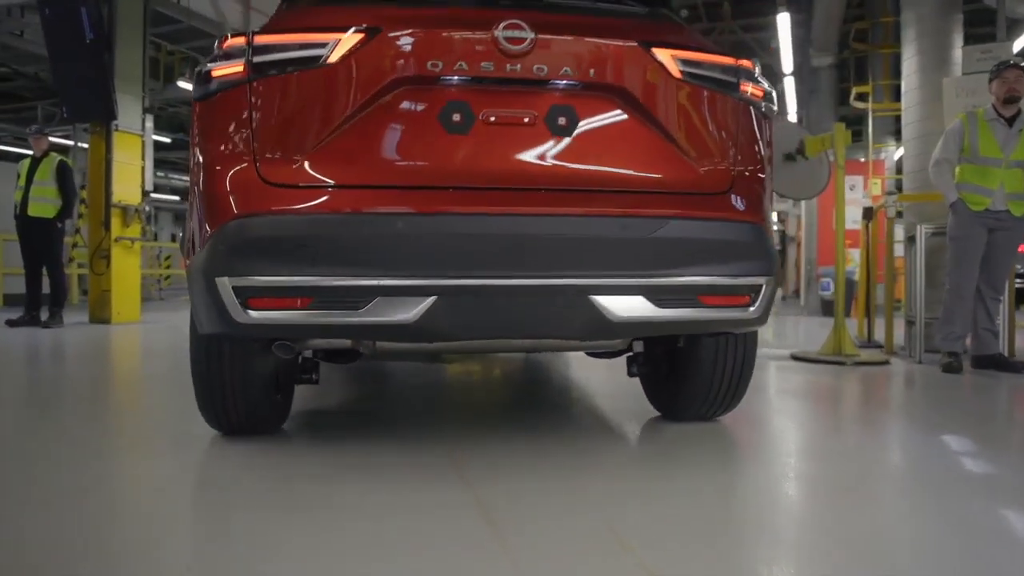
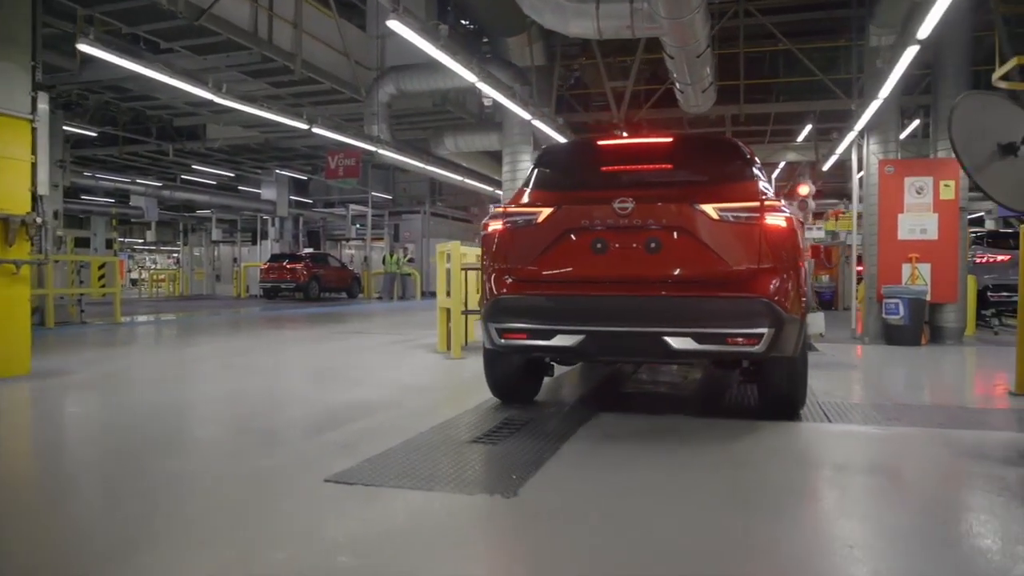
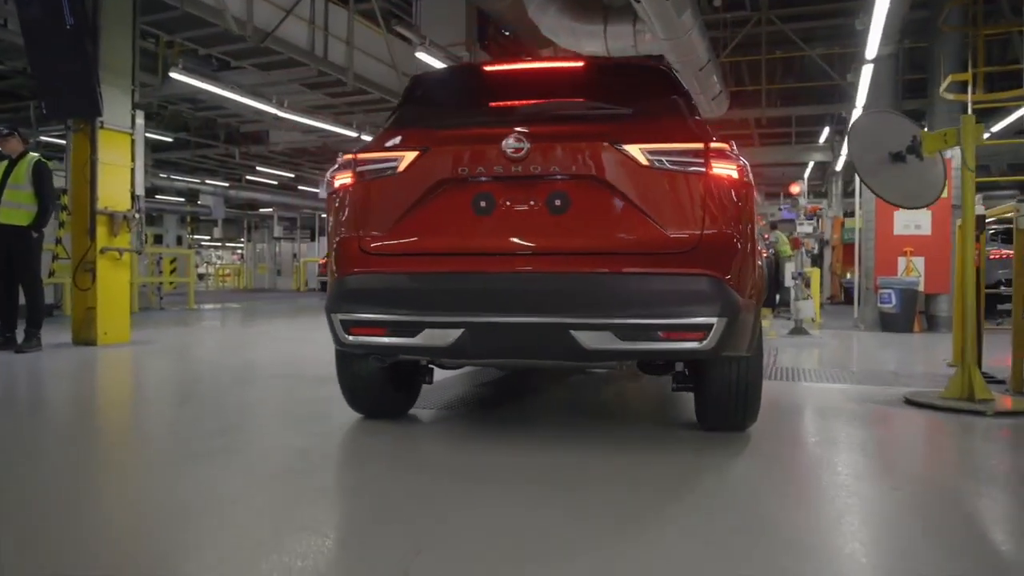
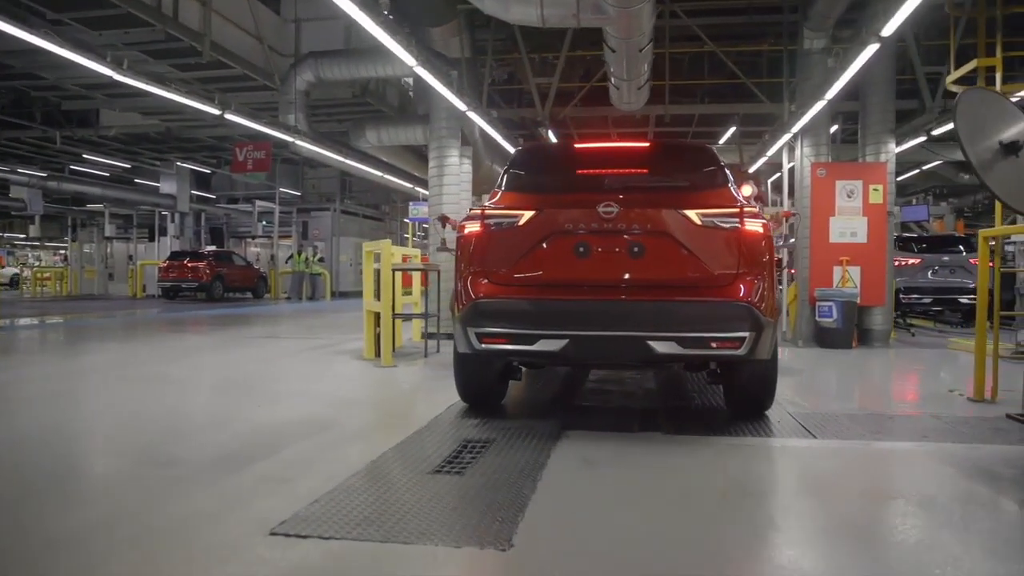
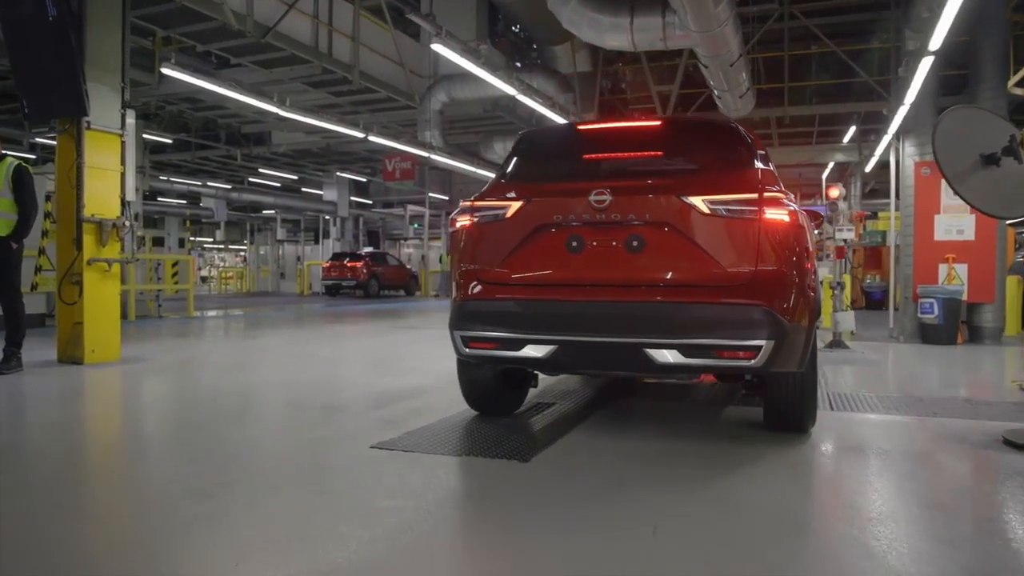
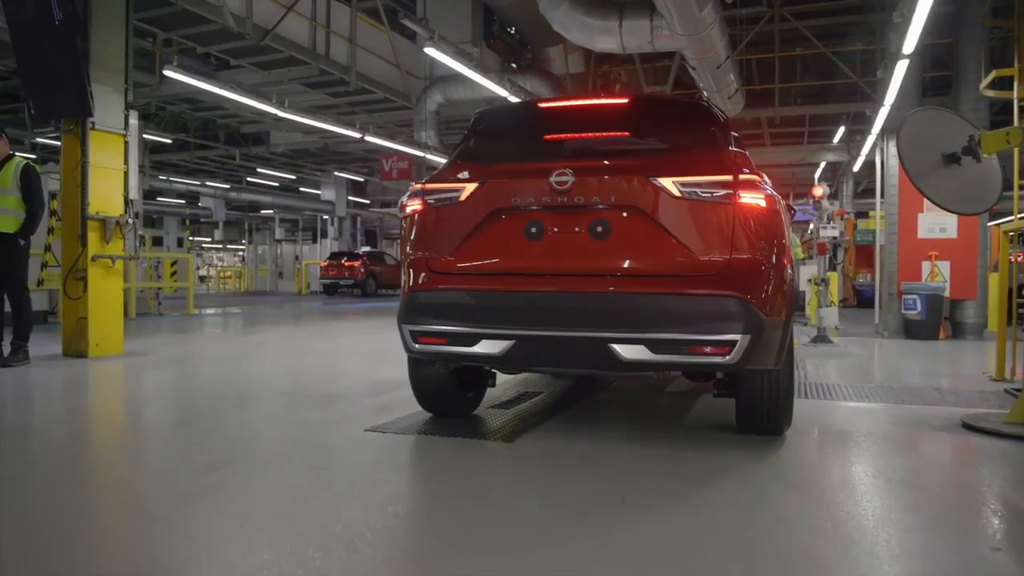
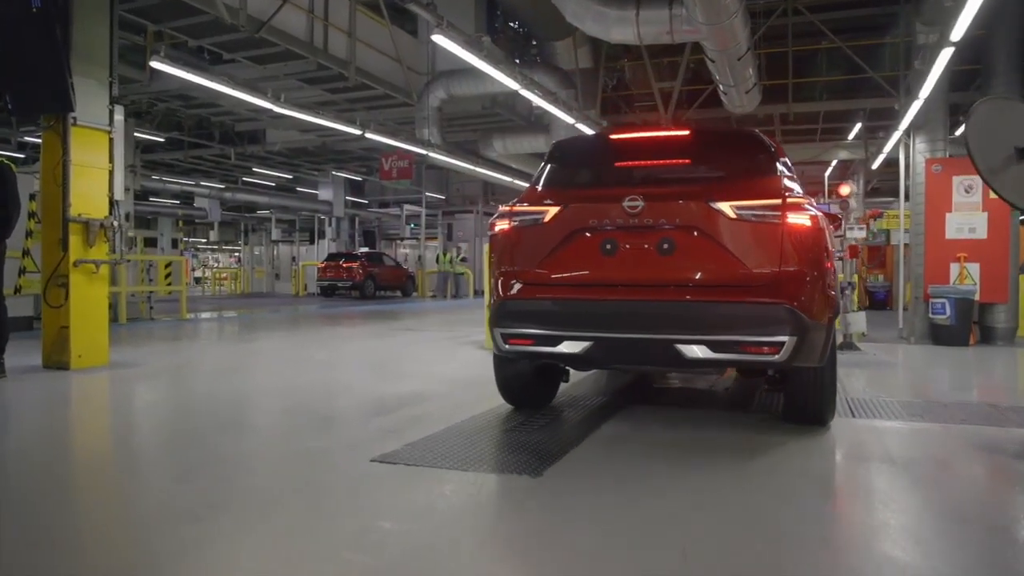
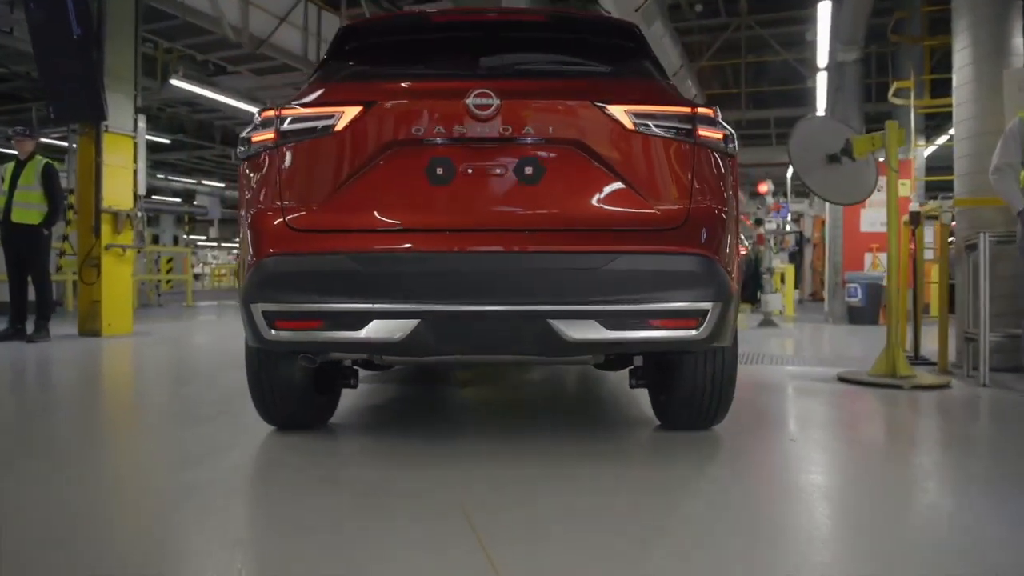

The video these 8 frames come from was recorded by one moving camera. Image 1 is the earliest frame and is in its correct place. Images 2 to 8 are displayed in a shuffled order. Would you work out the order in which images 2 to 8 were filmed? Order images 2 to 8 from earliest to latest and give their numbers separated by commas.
8, 3, 6, 5, 7, 2, 4
